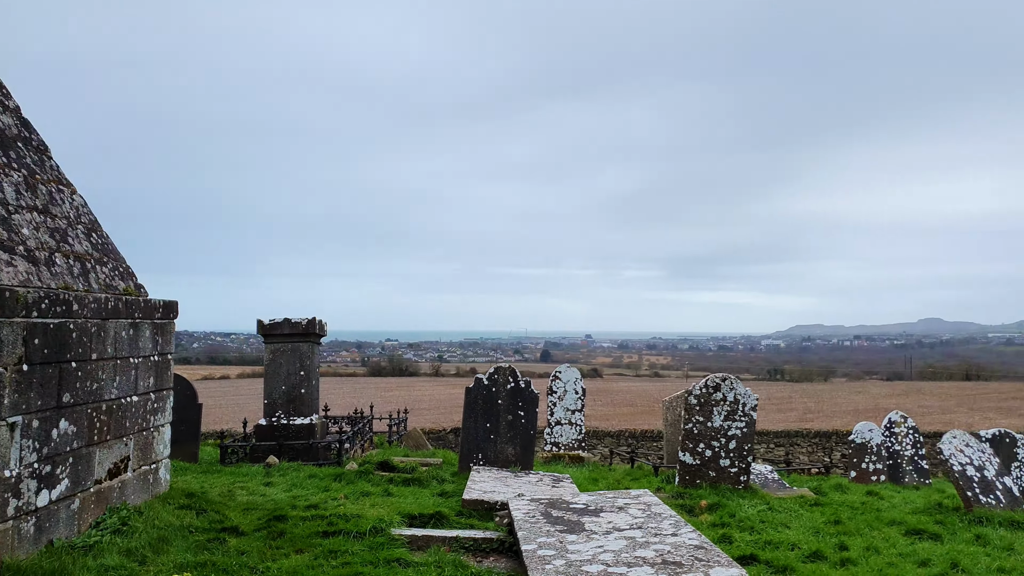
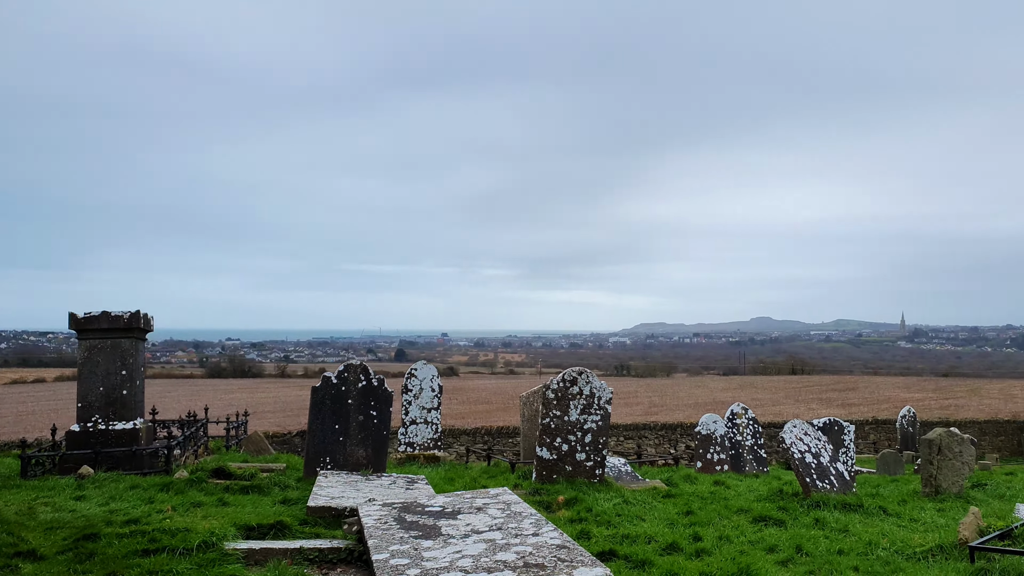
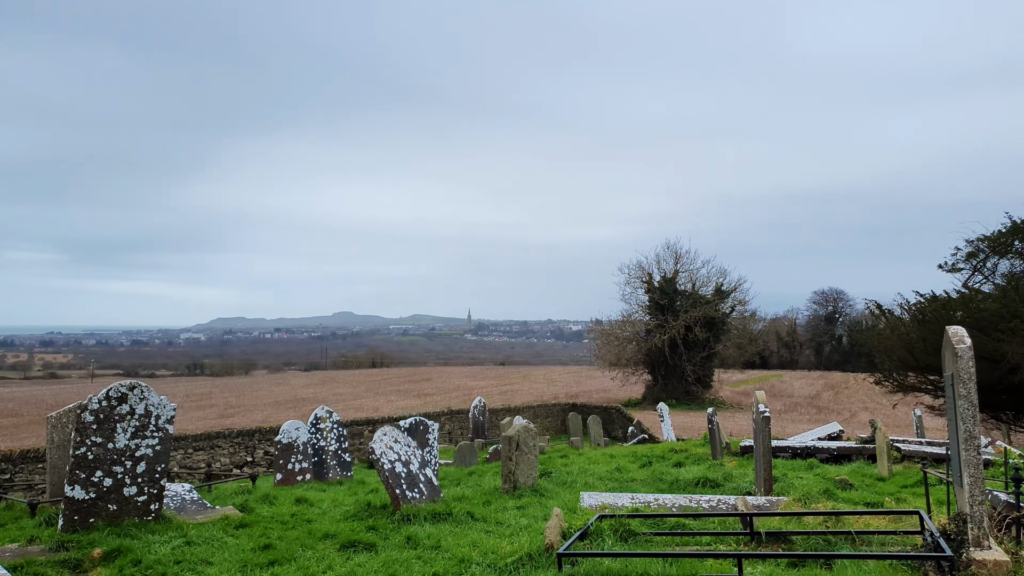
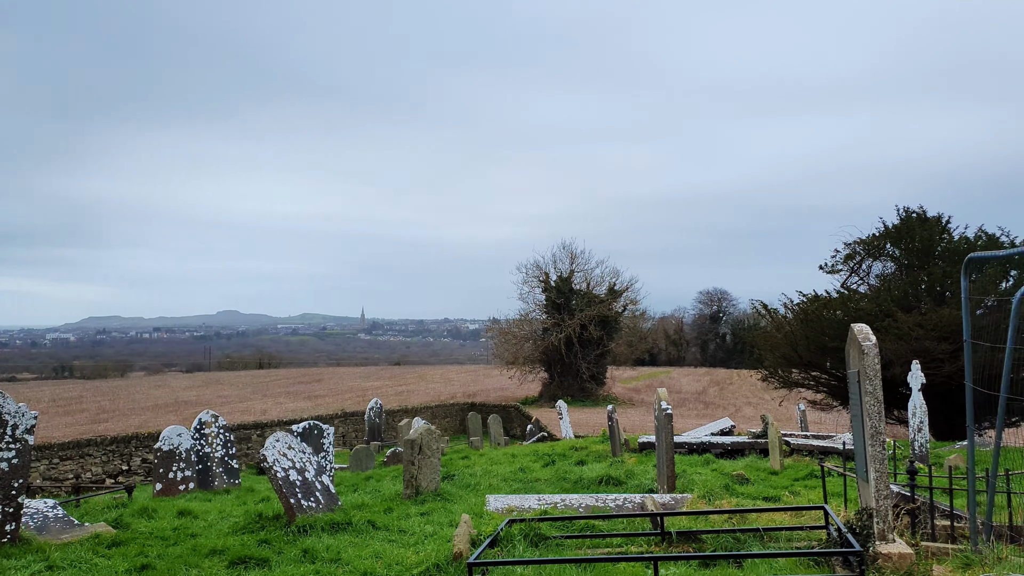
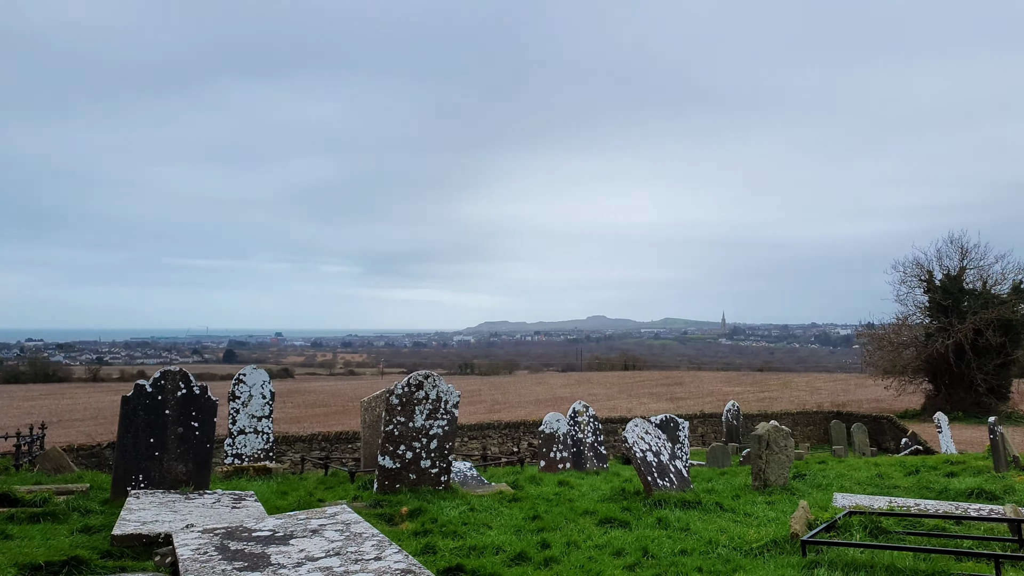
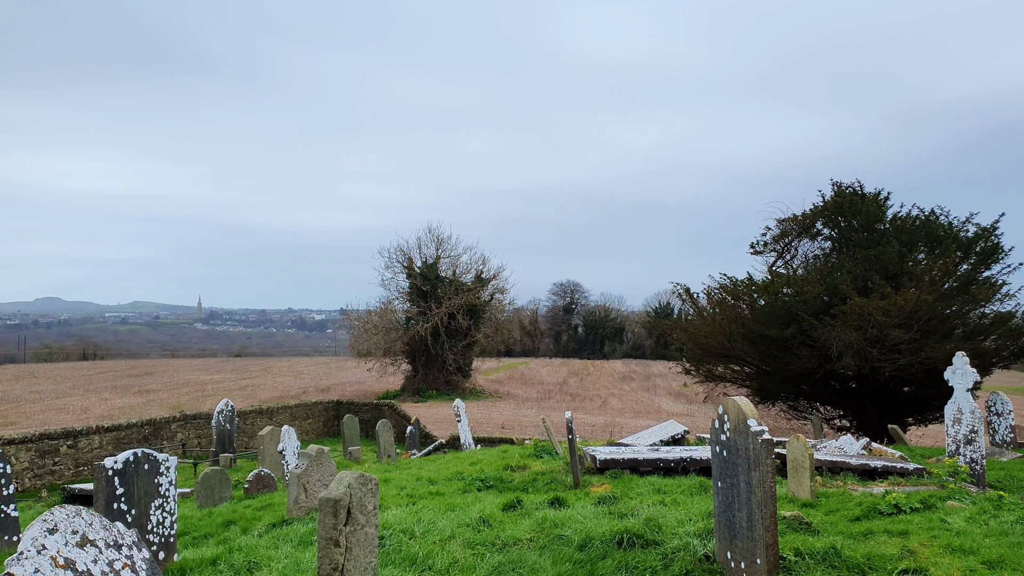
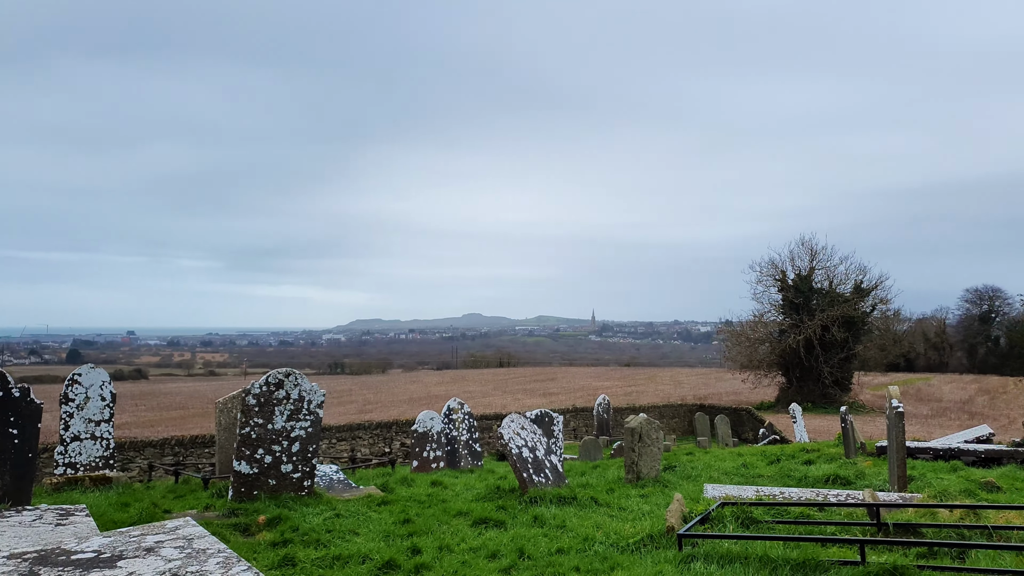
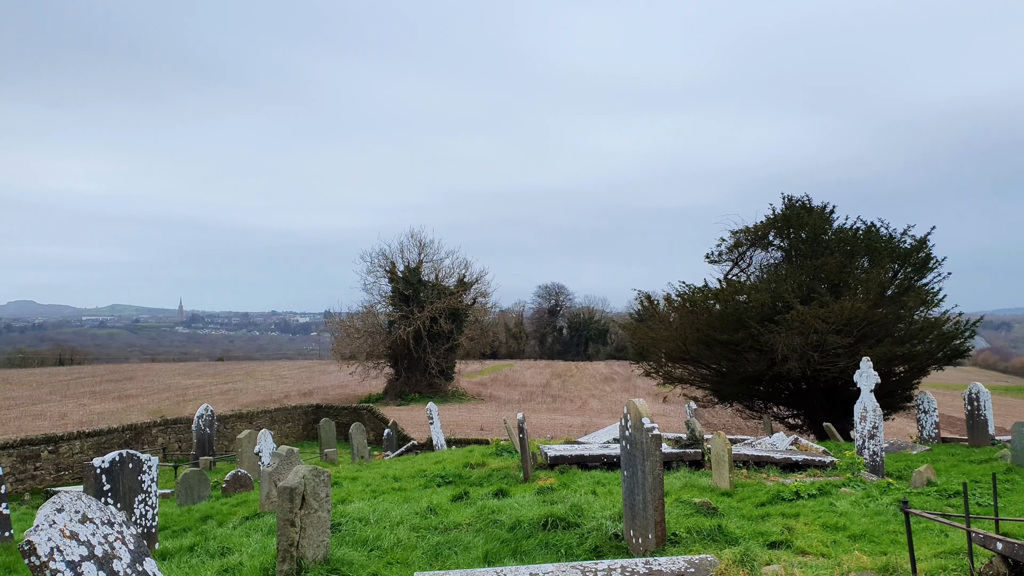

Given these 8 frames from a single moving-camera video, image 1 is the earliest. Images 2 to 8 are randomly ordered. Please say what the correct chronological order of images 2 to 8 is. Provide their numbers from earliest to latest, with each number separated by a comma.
2, 5, 7, 3, 4, 8, 6
